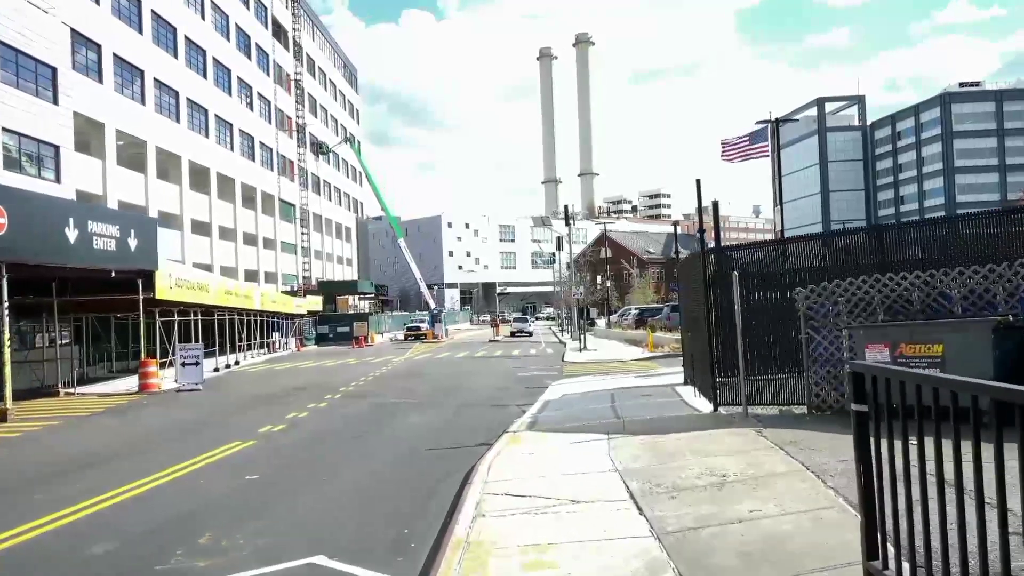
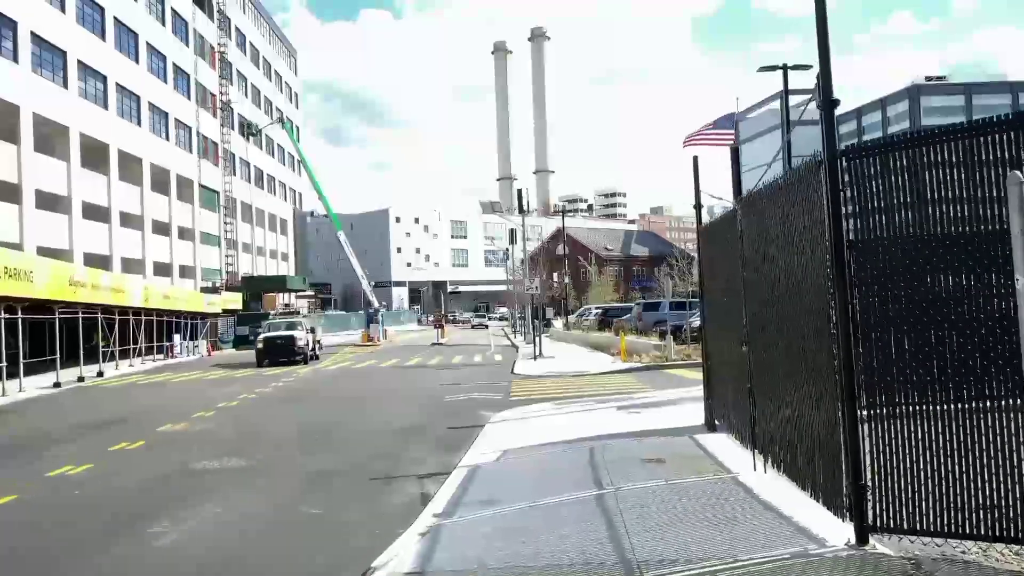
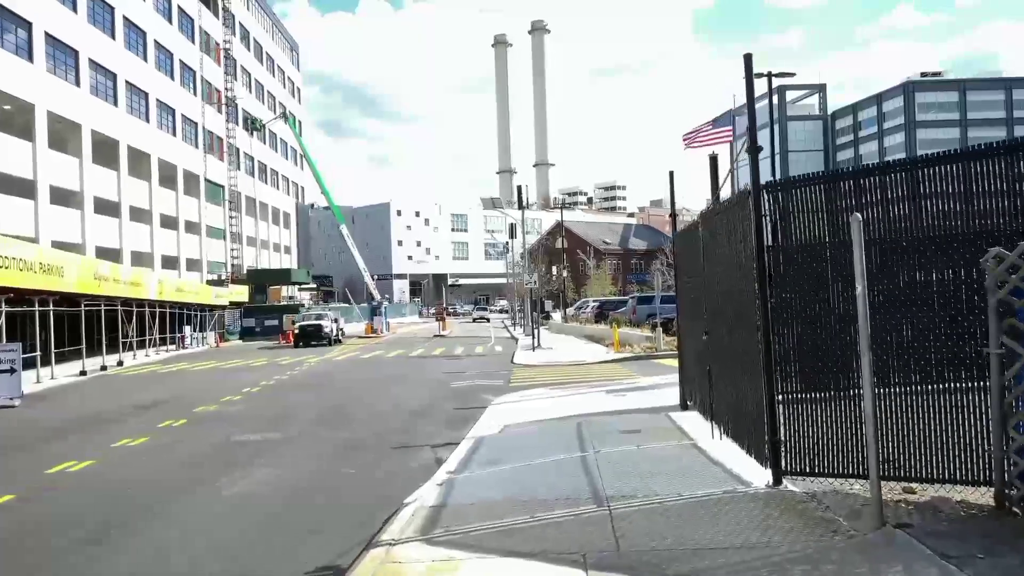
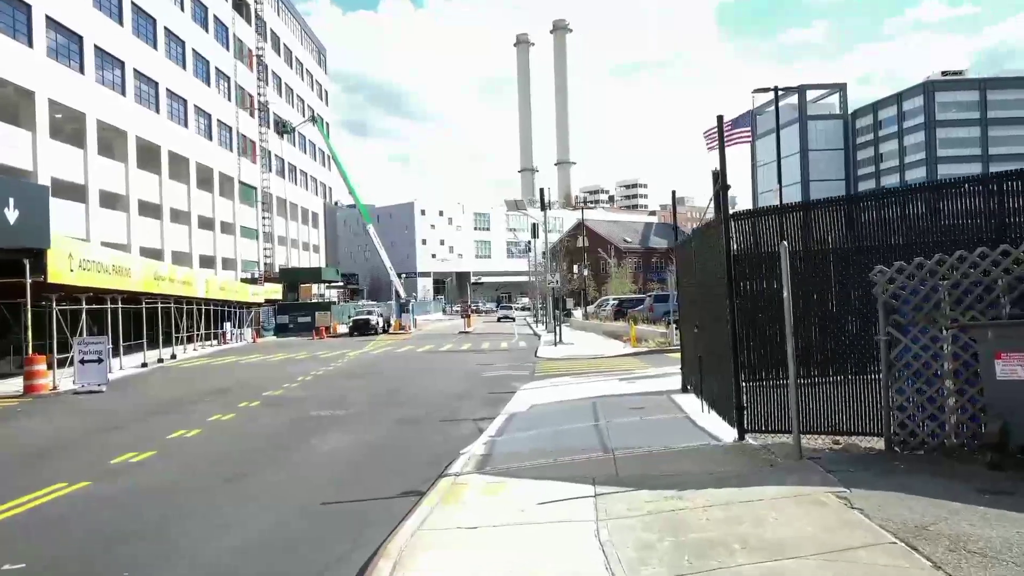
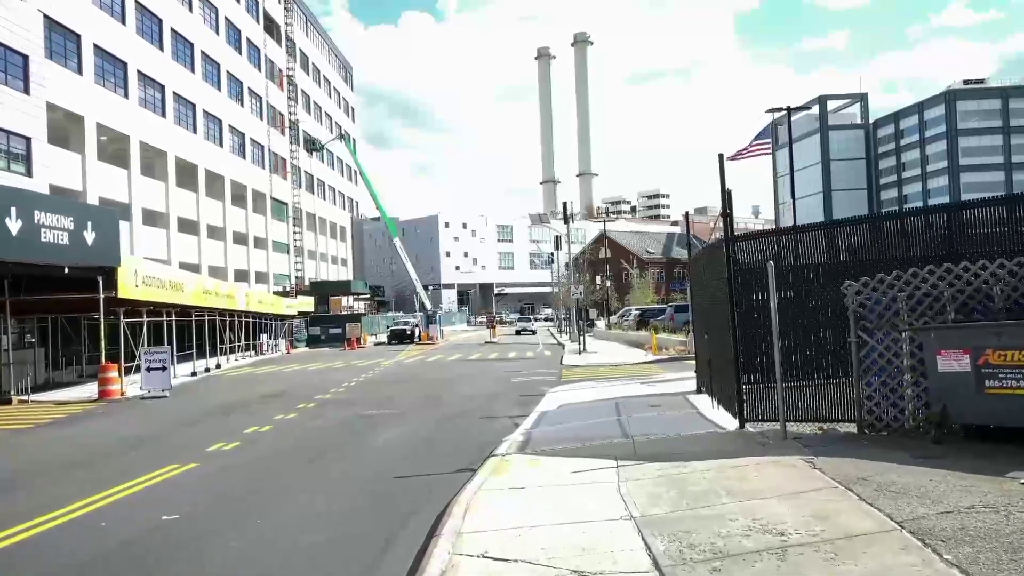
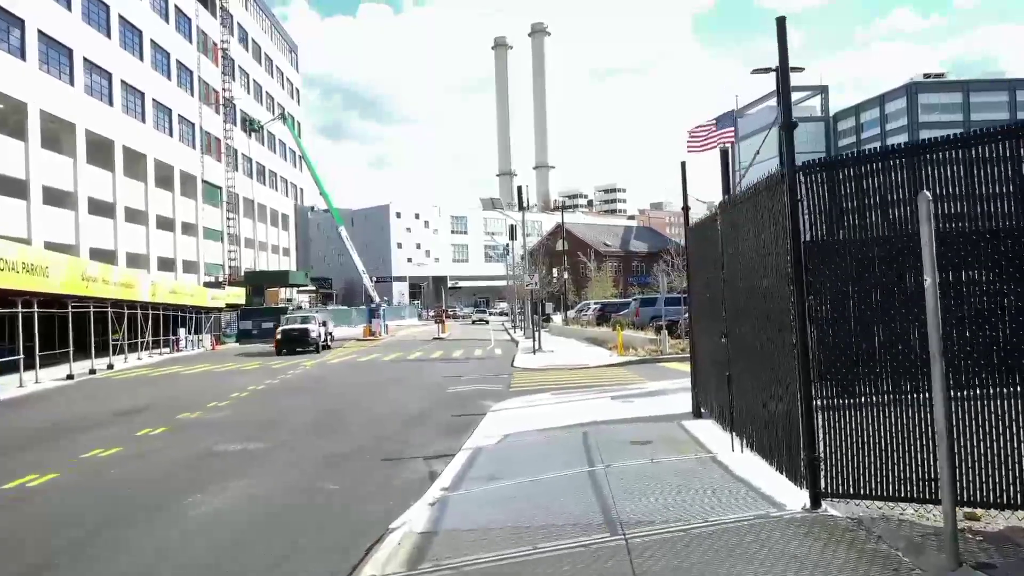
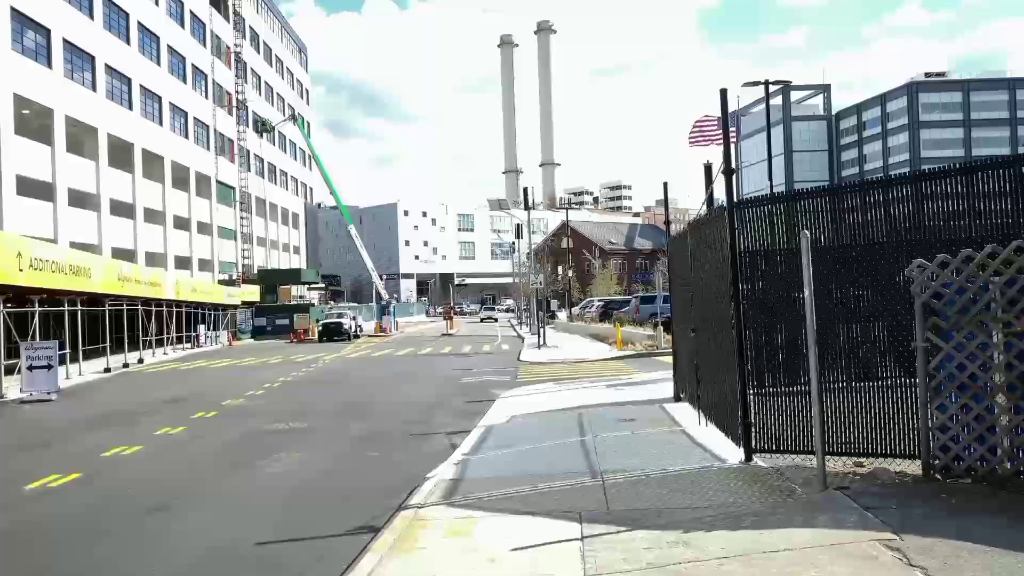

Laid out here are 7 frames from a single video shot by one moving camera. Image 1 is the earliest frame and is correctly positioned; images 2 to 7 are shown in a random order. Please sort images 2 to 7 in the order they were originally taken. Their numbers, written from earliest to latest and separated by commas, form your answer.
5, 4, 7, 3, 6, 2
